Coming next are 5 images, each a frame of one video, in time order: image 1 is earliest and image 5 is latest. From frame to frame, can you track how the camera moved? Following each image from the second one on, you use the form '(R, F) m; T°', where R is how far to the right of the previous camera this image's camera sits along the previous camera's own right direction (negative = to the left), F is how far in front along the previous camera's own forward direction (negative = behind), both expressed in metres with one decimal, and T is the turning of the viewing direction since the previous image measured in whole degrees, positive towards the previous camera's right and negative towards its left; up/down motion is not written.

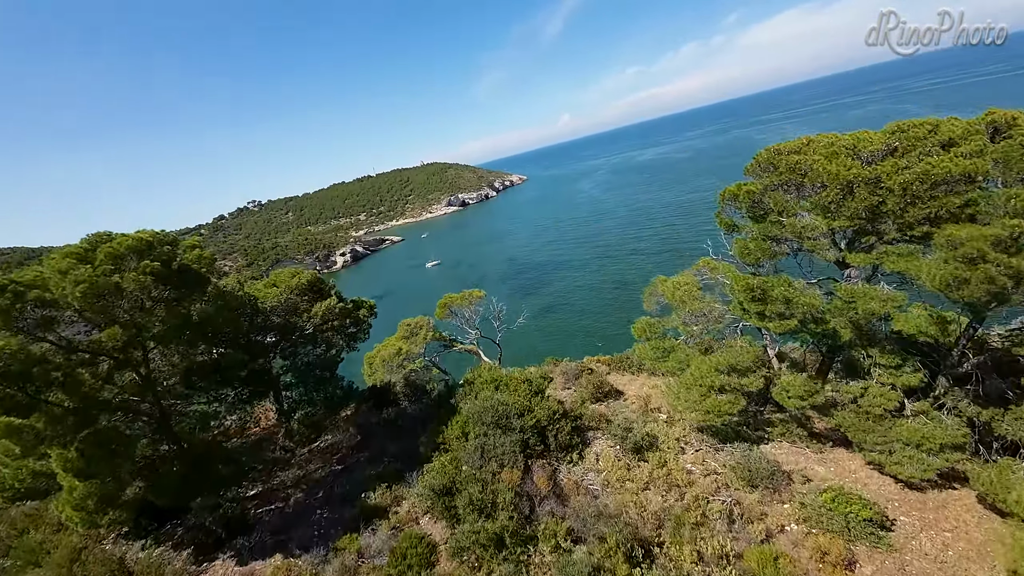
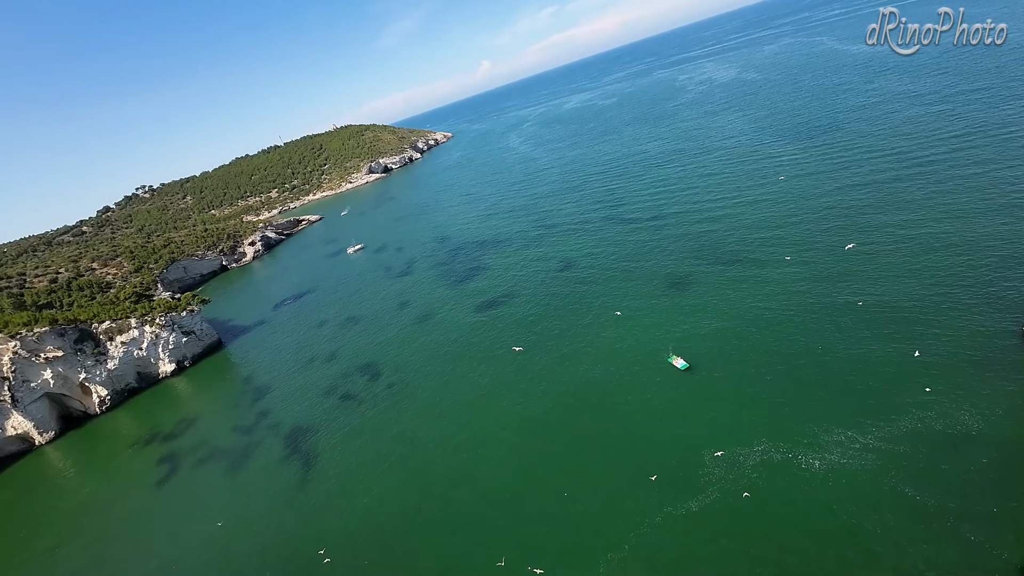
(+1.0, +7.6) m; +7°
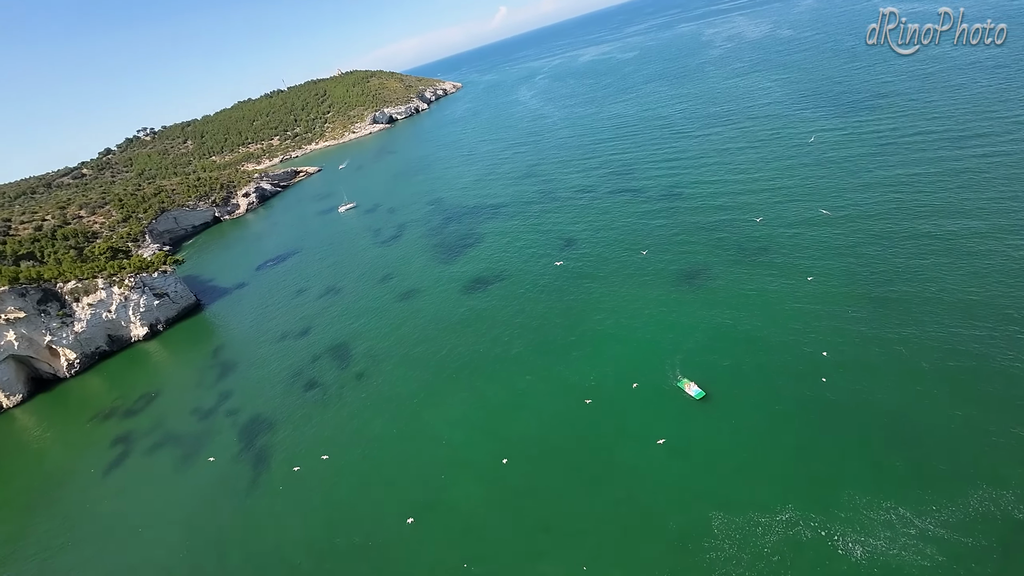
(+1.6, +5.7) m; -1°
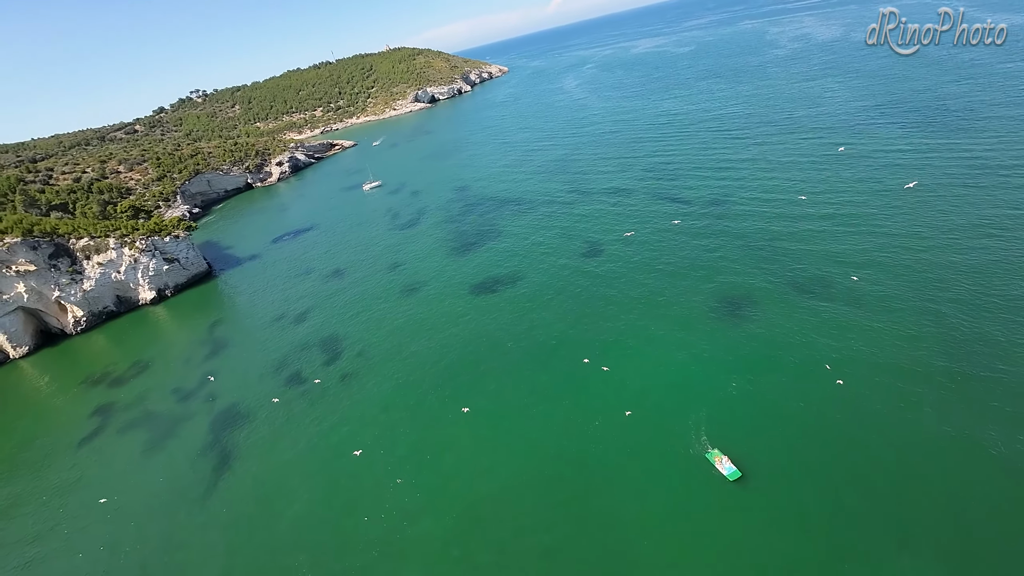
(+1.3, +4.5) m; -3°
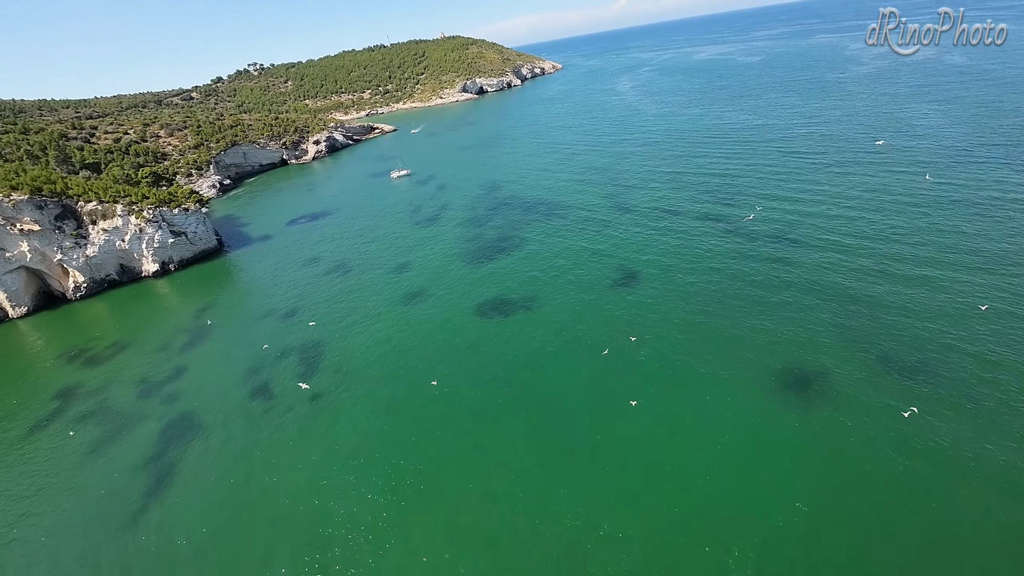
(+1.0, +6.3) m; -4°
